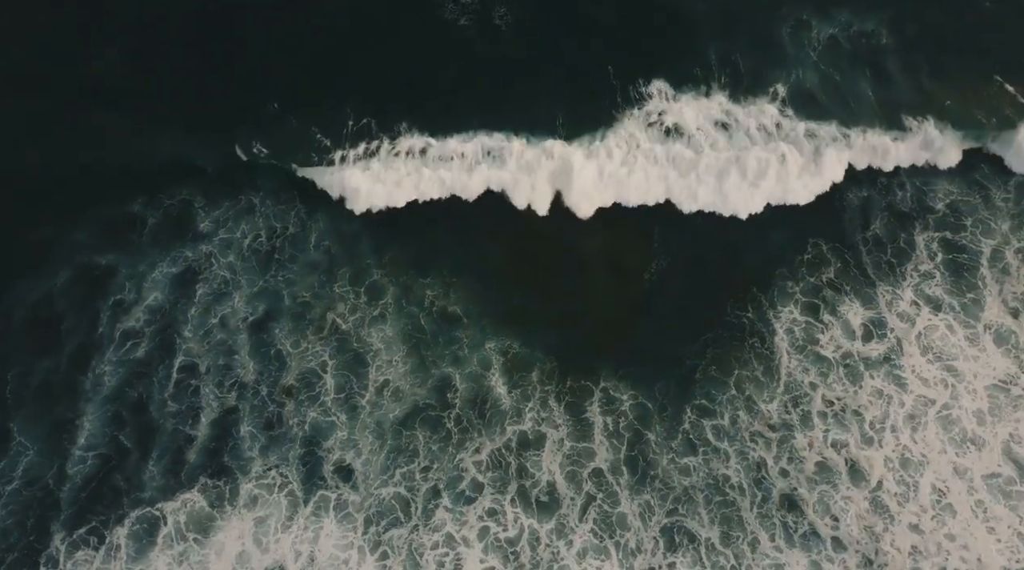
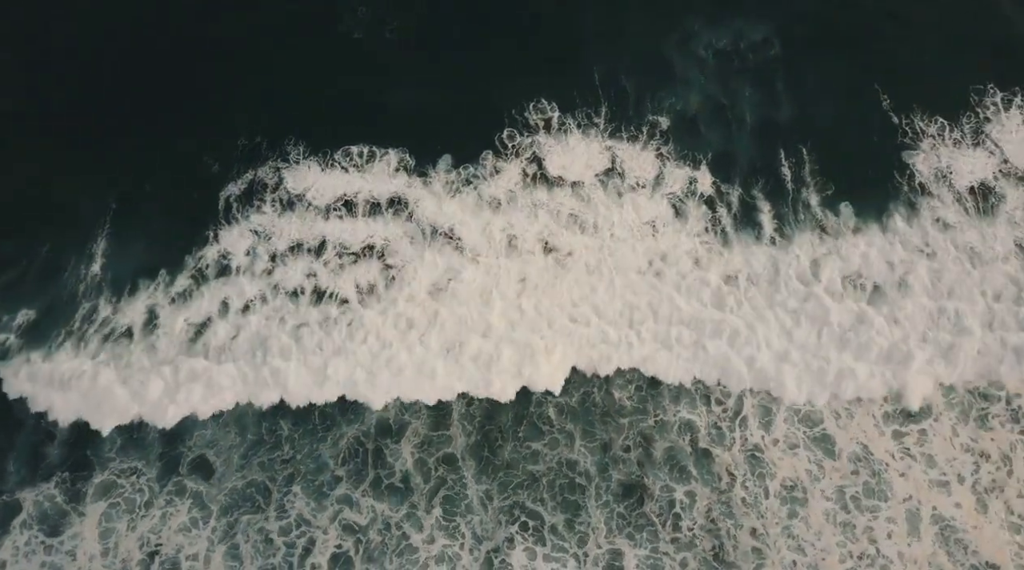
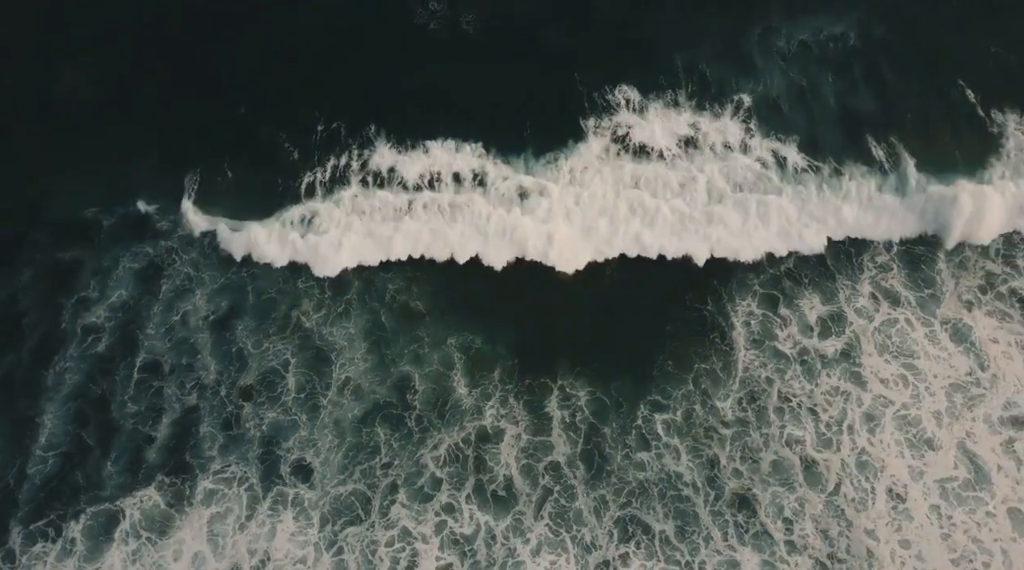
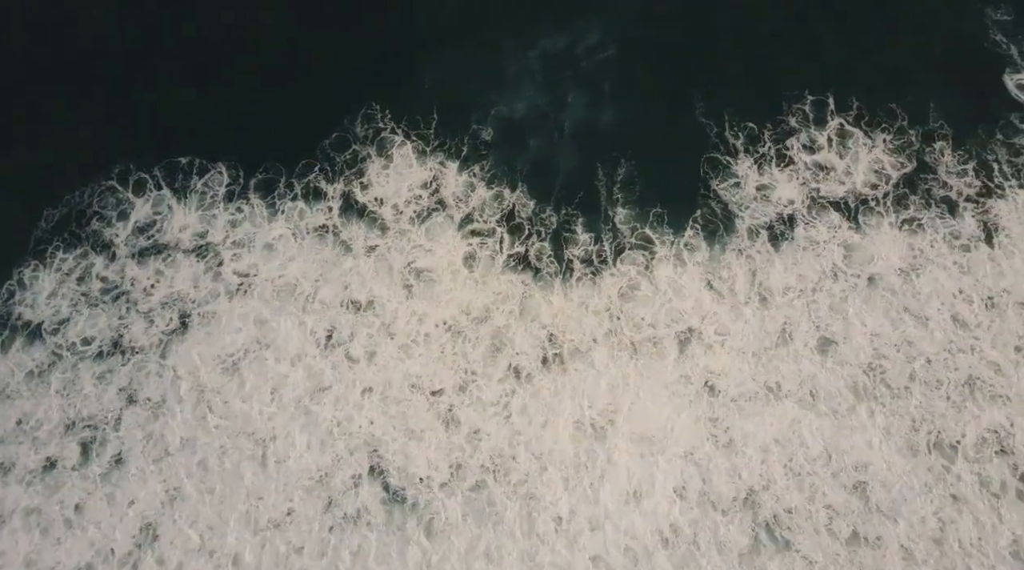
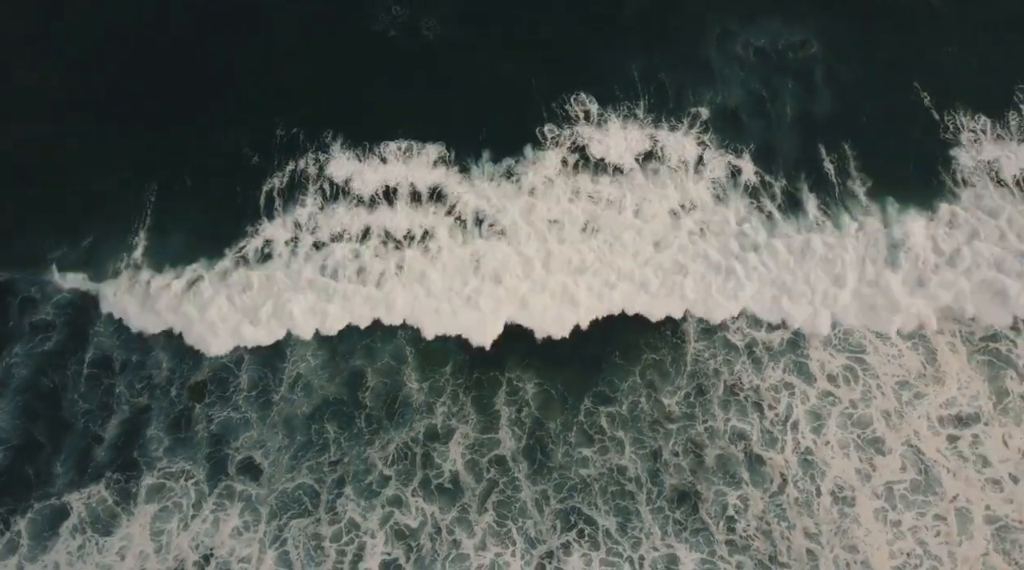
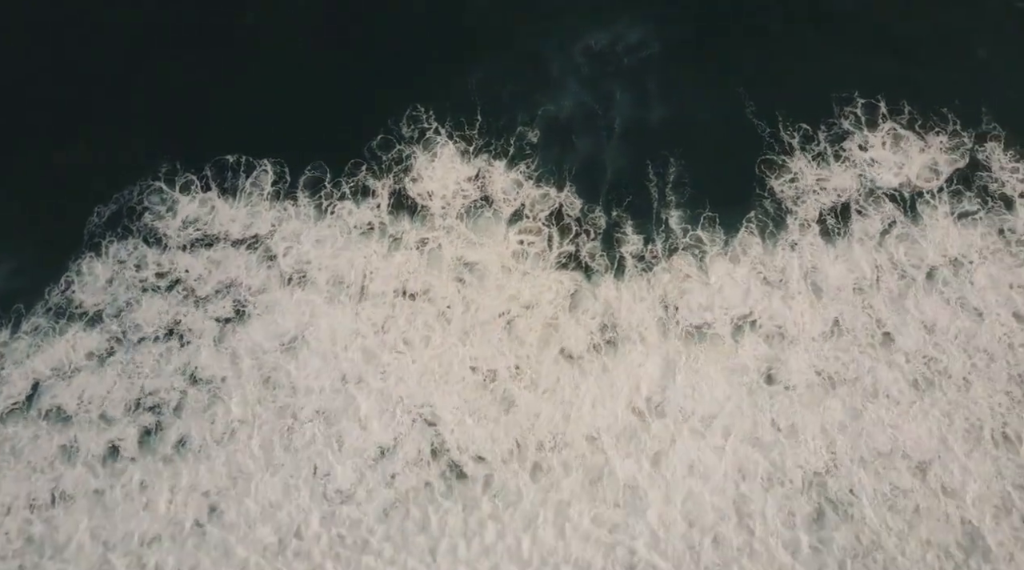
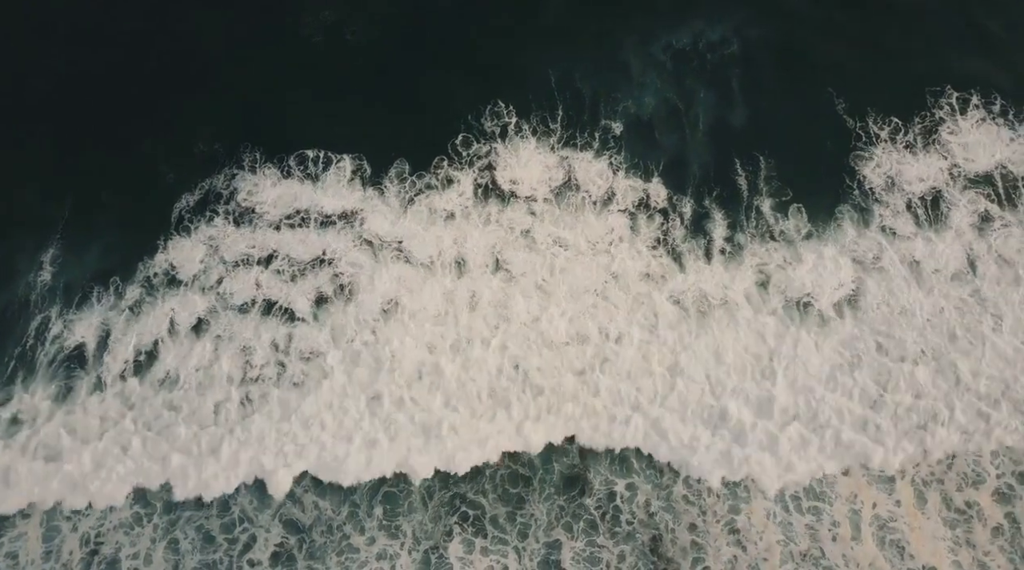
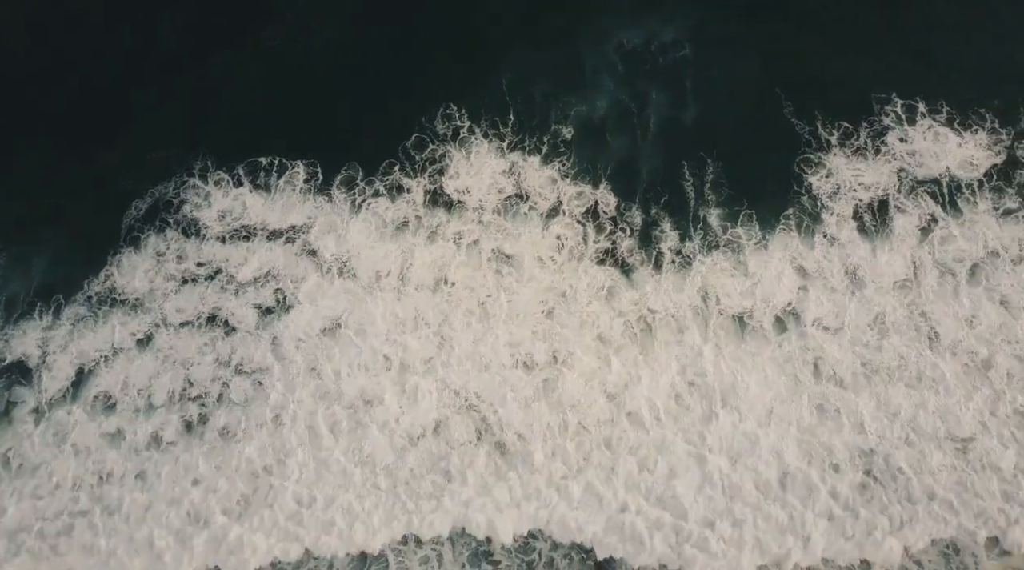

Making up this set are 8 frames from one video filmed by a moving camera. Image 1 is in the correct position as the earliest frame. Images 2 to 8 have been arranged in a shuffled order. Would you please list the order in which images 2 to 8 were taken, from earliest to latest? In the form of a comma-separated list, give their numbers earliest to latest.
3, 5, 2, 7, 8, 6, 4
